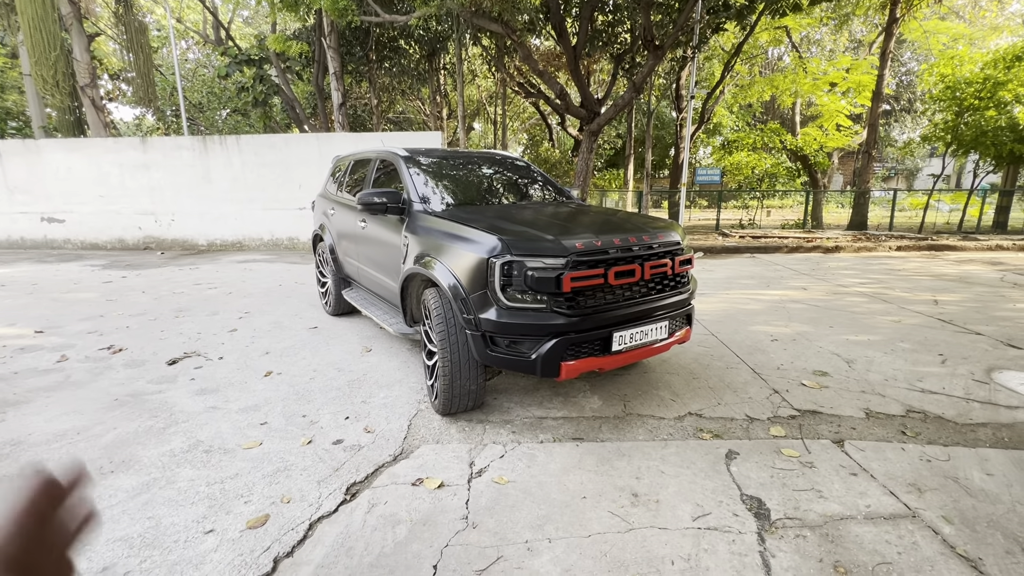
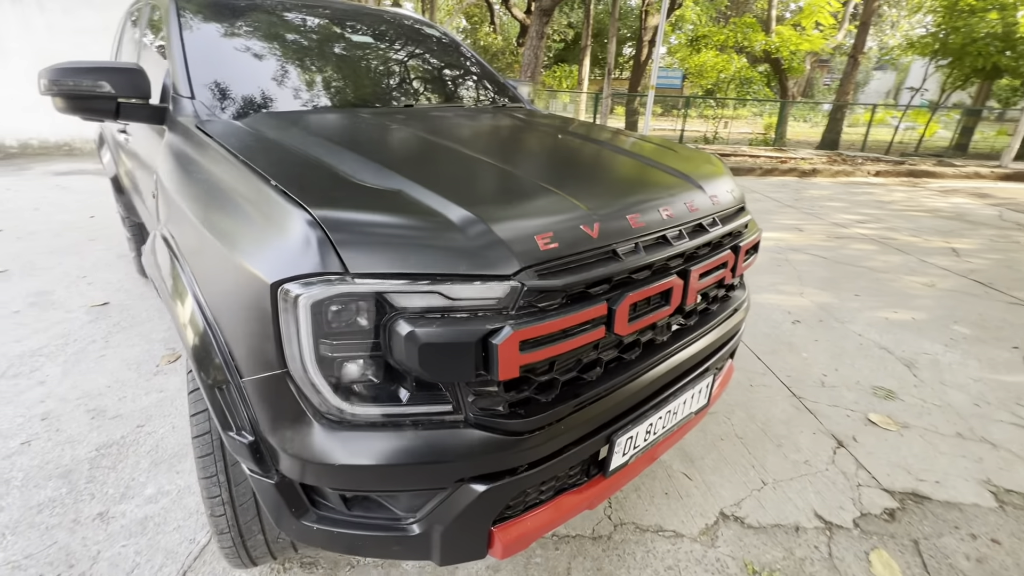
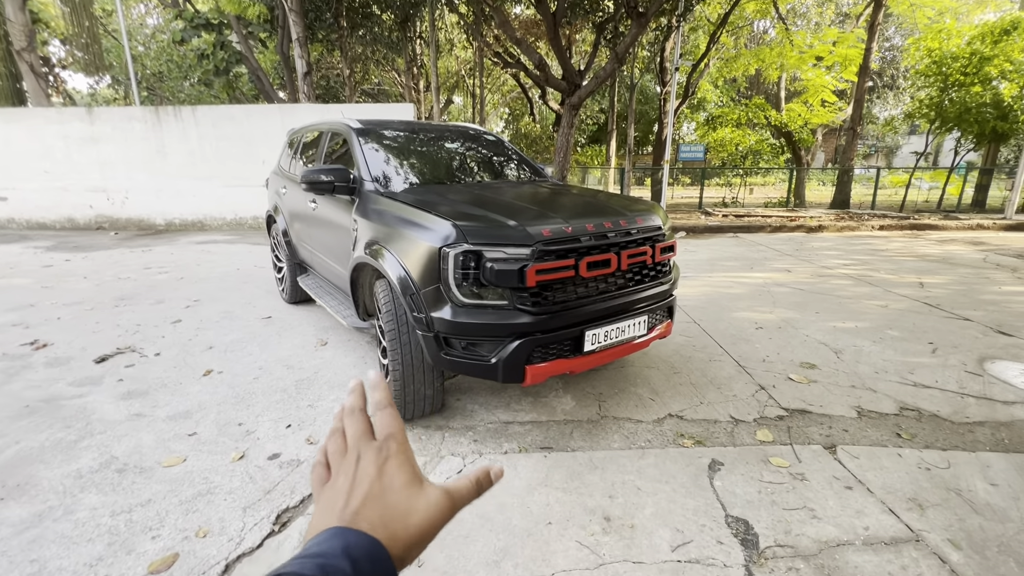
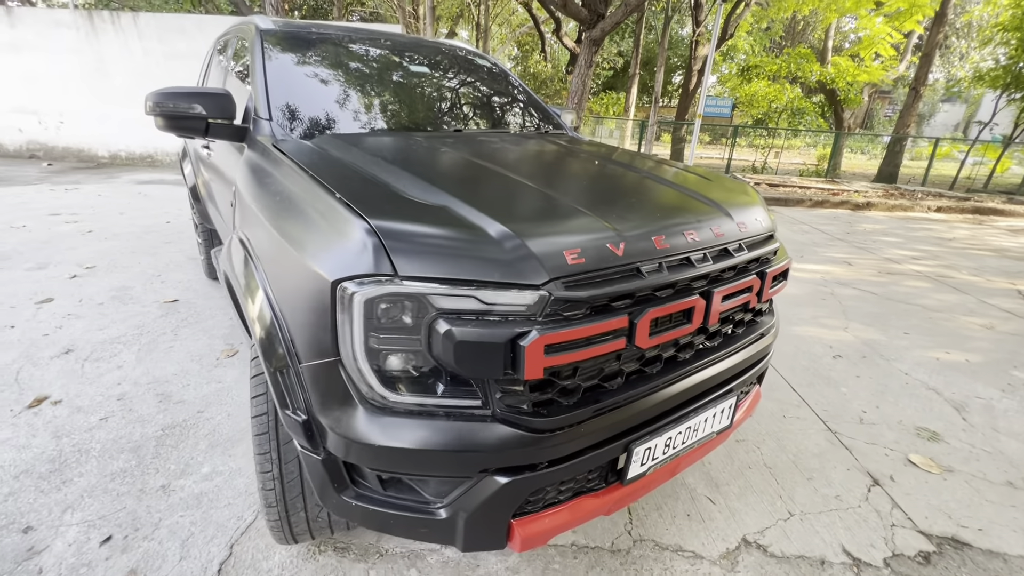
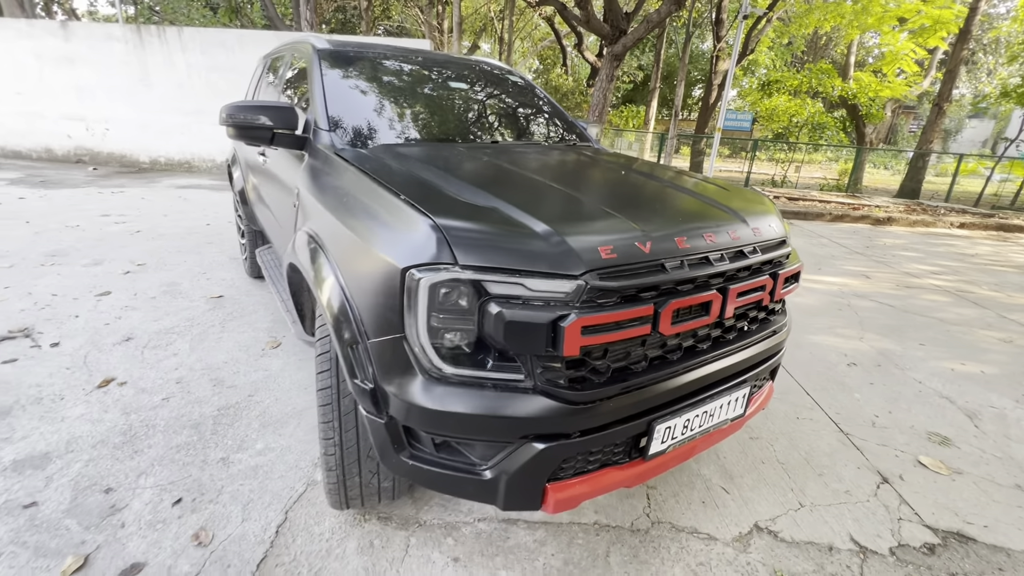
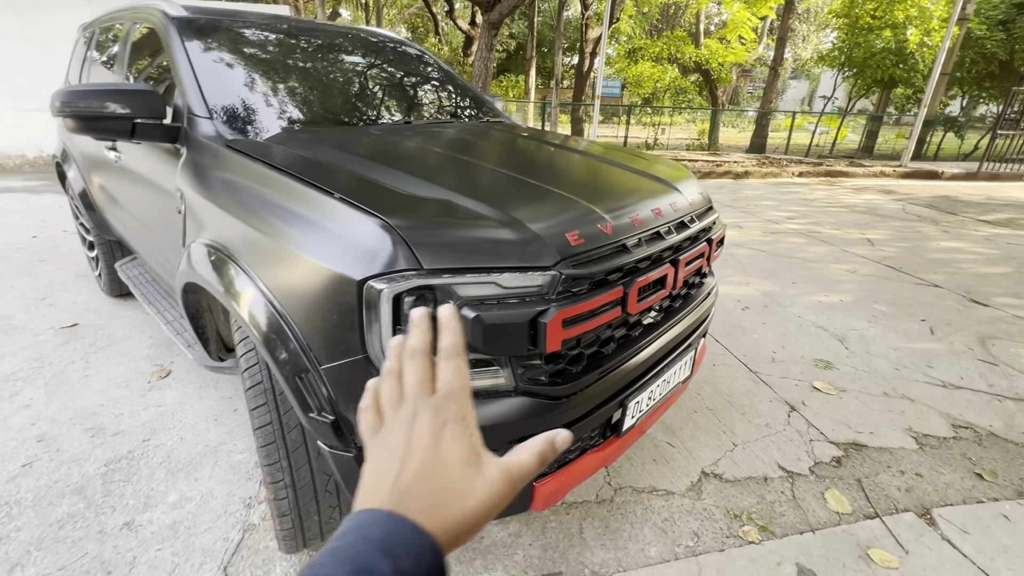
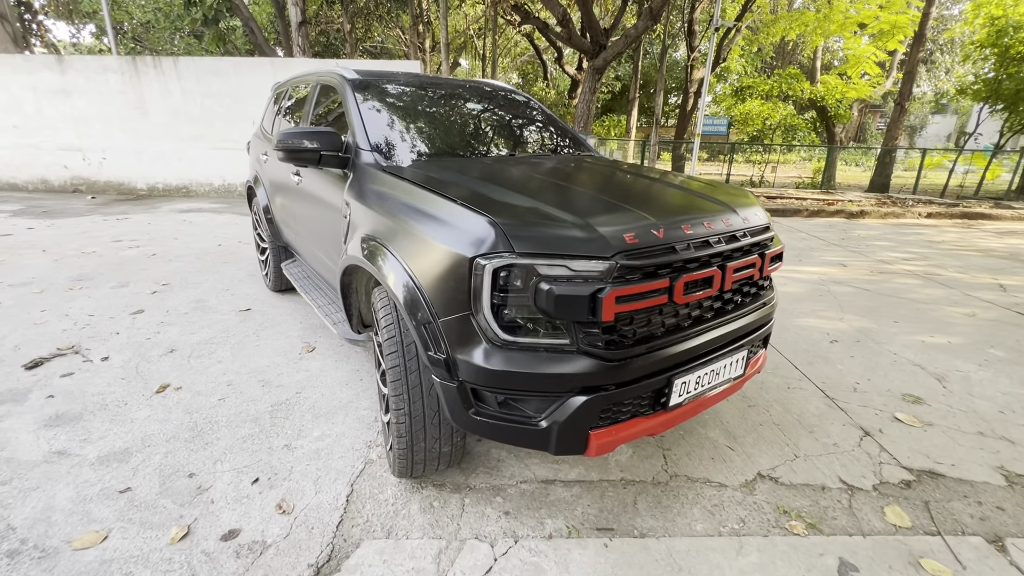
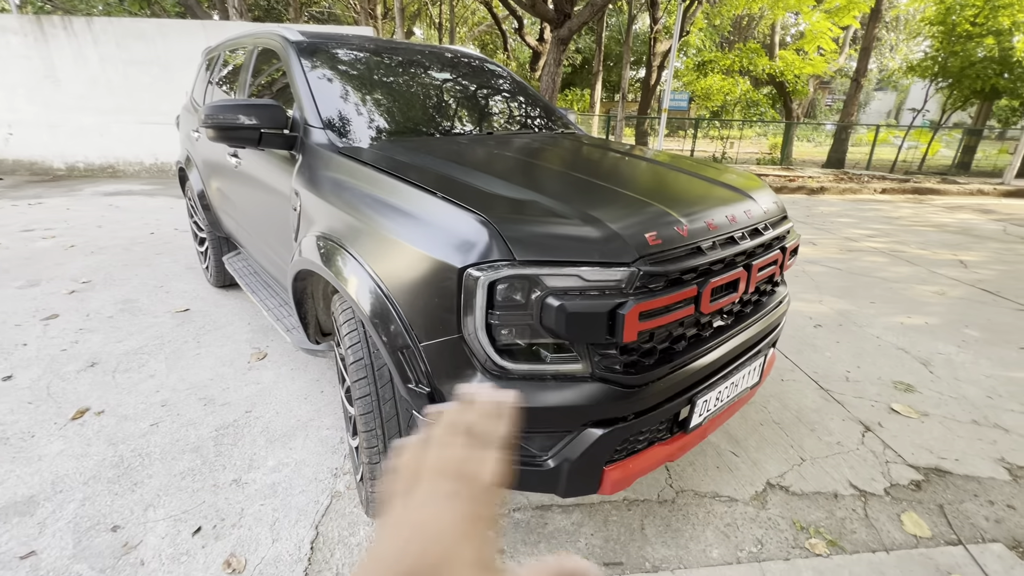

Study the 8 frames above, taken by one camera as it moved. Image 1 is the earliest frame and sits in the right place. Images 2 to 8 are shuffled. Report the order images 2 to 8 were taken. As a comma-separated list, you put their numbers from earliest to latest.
3, 7, 8, 6, 2, 4, 5
